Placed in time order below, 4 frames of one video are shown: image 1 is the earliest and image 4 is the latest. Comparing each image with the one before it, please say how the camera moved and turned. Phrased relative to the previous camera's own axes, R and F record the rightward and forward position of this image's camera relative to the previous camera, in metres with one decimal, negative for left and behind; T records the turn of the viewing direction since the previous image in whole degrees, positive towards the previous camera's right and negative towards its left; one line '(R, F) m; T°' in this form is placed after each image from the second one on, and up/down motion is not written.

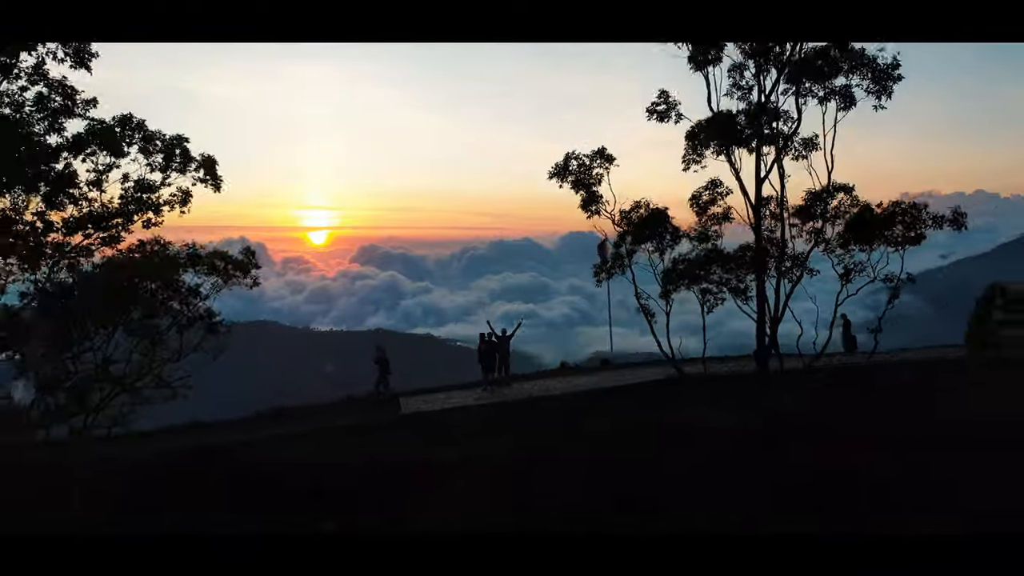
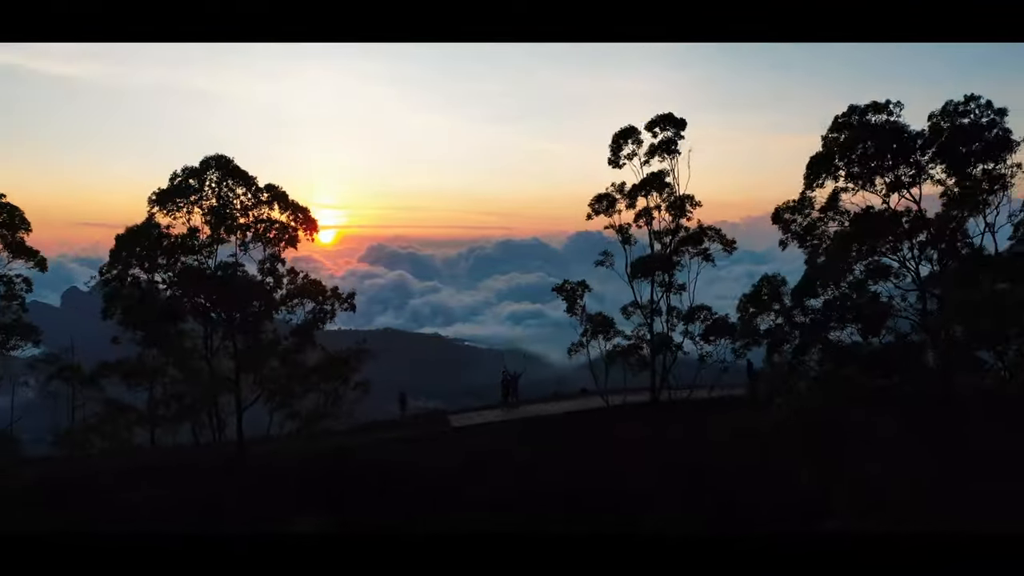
(0.0, -1.9) m; -1°
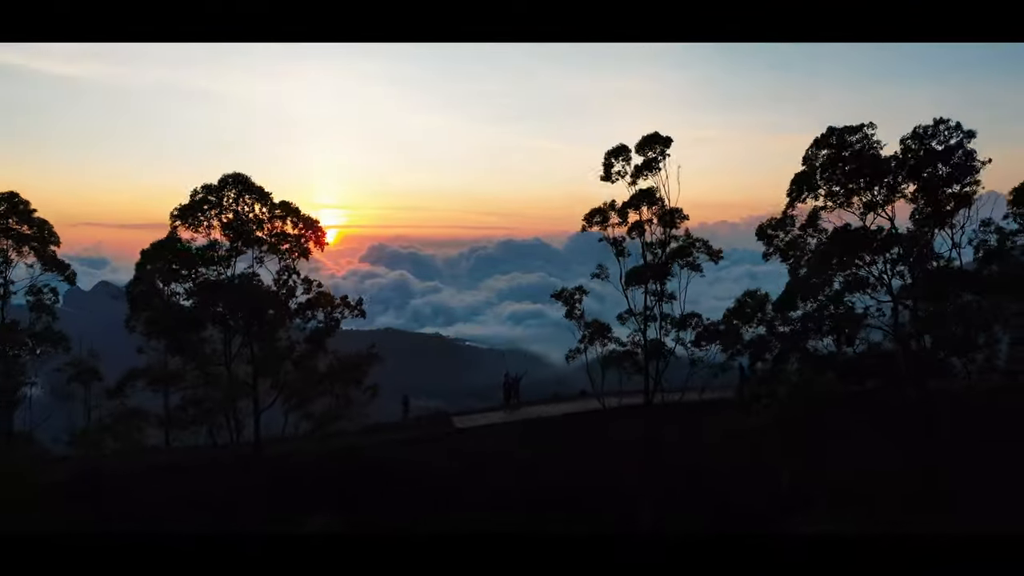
(0.0, -0.2) m; 0°
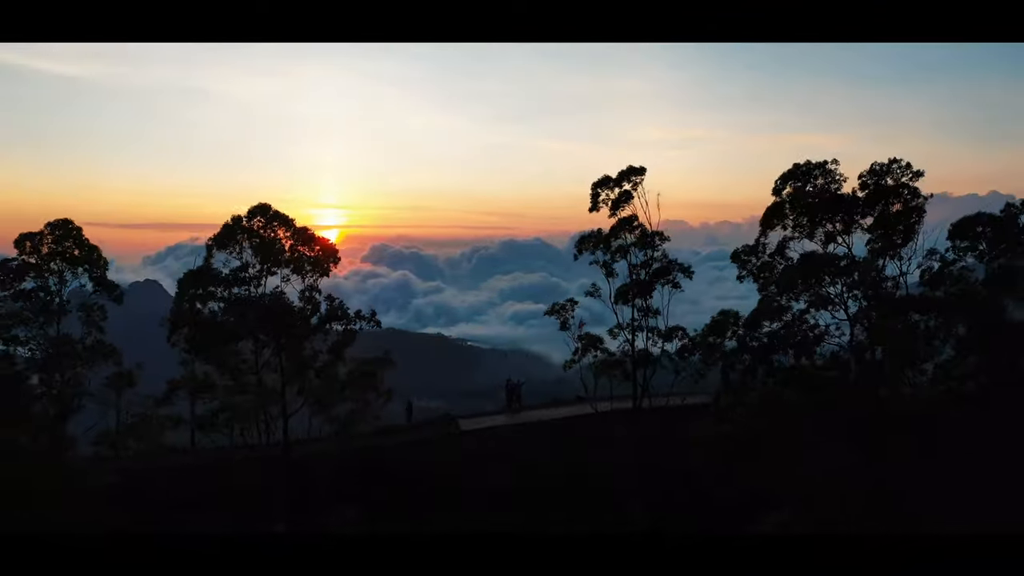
(0.0, -0.5) m; 0°
